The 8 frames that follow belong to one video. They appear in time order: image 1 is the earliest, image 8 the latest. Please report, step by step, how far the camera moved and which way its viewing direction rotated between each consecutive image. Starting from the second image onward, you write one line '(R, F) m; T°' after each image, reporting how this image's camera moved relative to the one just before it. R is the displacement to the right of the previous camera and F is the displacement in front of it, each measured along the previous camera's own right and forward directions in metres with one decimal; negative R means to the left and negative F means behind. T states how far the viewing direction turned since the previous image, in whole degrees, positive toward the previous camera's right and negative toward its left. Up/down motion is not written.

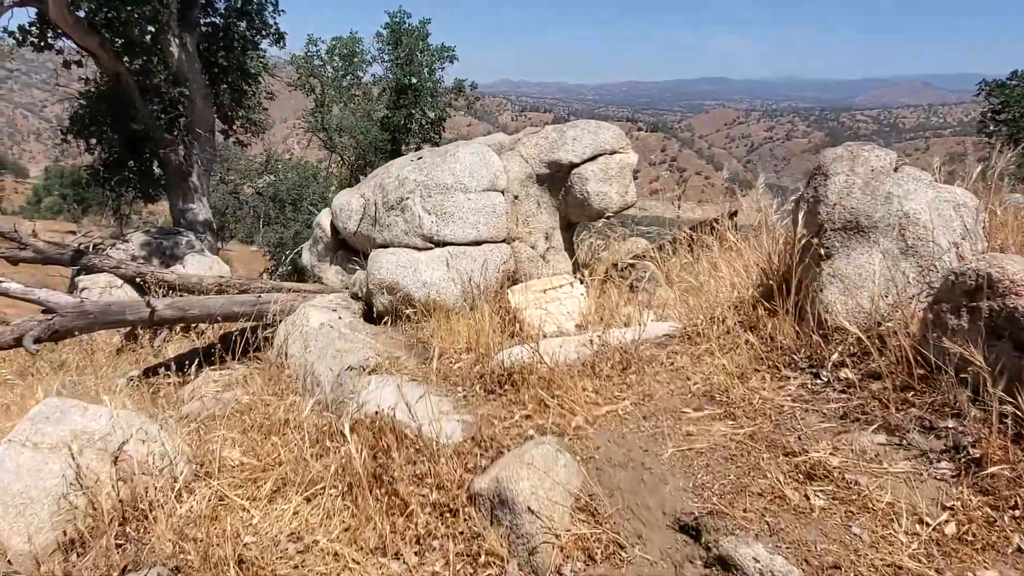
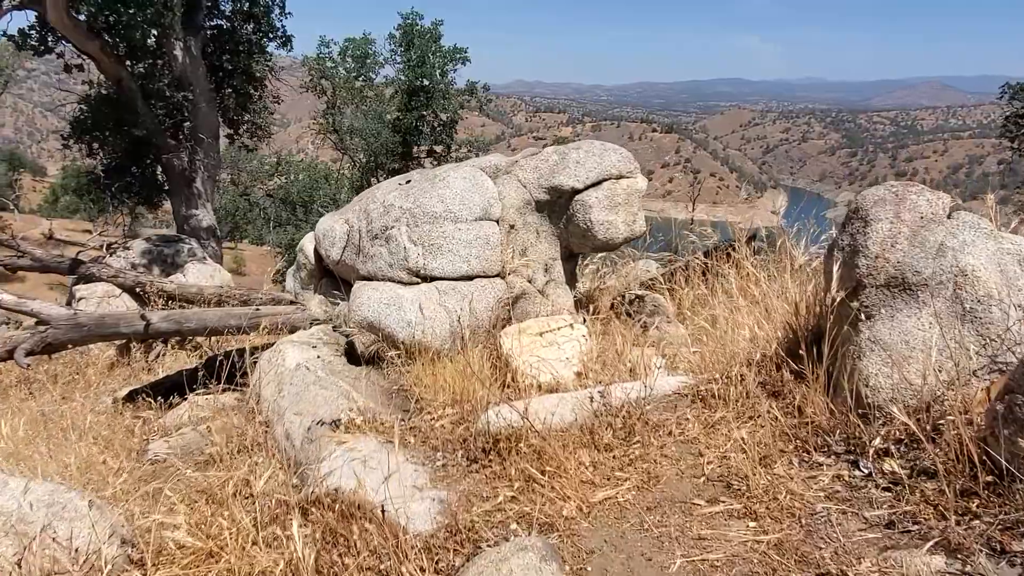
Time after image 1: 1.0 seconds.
(+0.1, +0.4) m; -1°
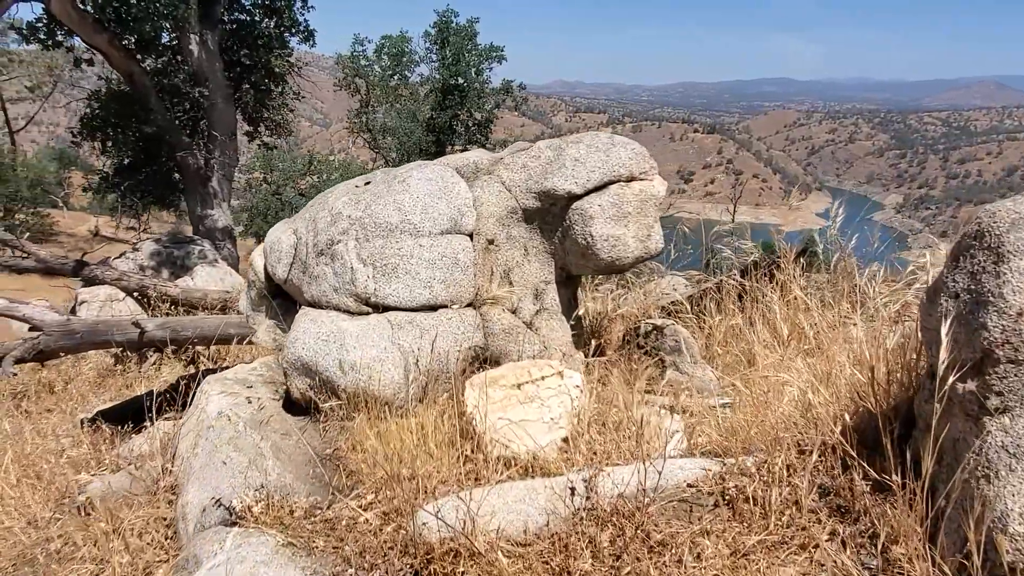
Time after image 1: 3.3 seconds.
(+0.3, +1.0) m; -3°
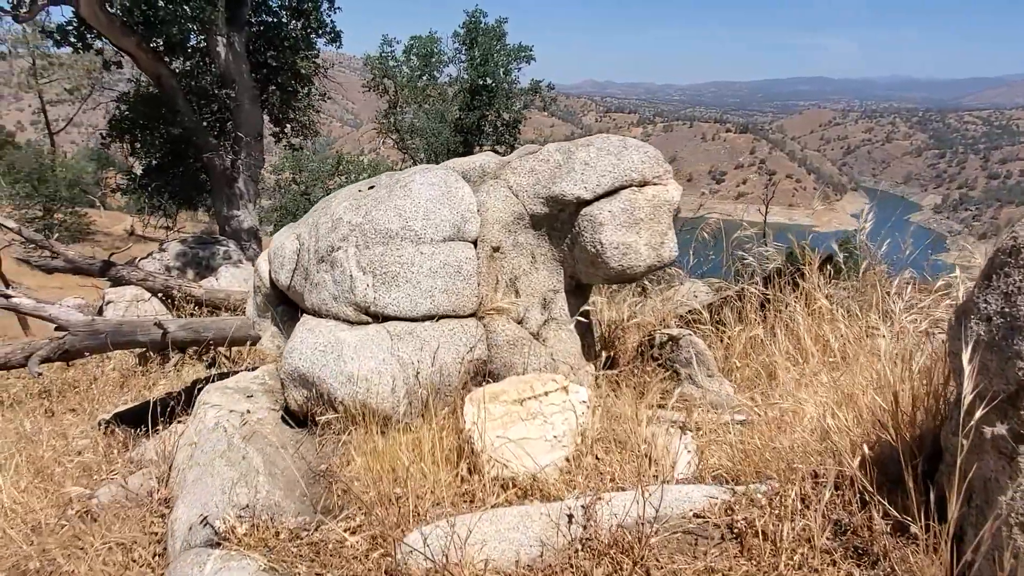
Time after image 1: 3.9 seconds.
(+0.1, +0.1) m; -2°
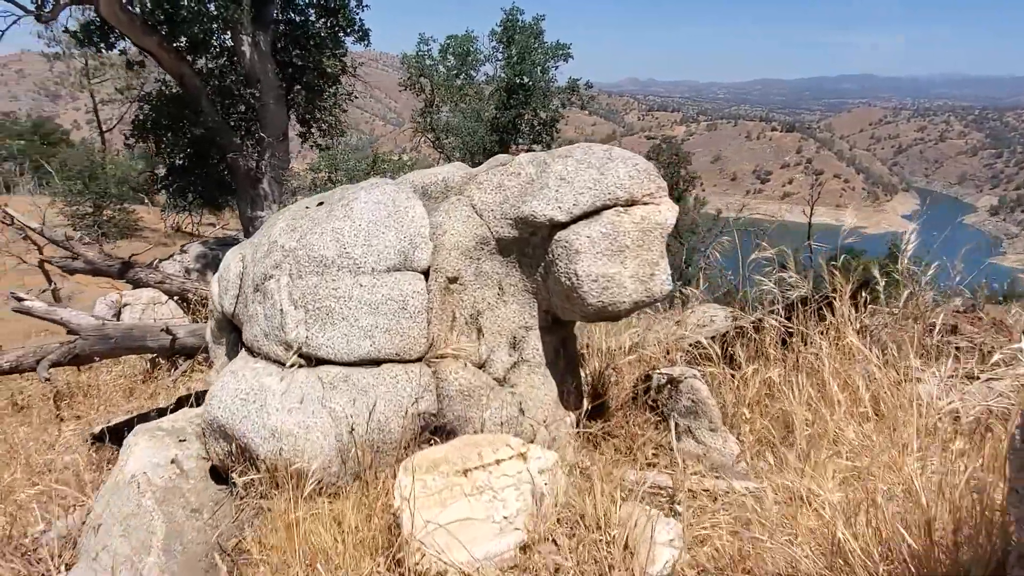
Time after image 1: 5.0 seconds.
(+0.3, +0.5) m; -3°
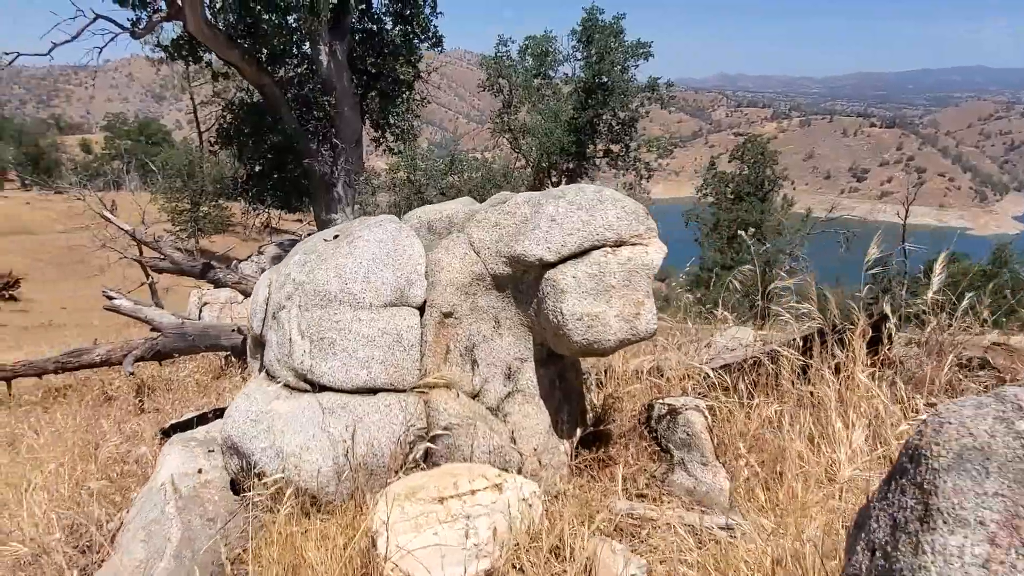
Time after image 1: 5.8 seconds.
(+0.3, -0.1) m; -6°
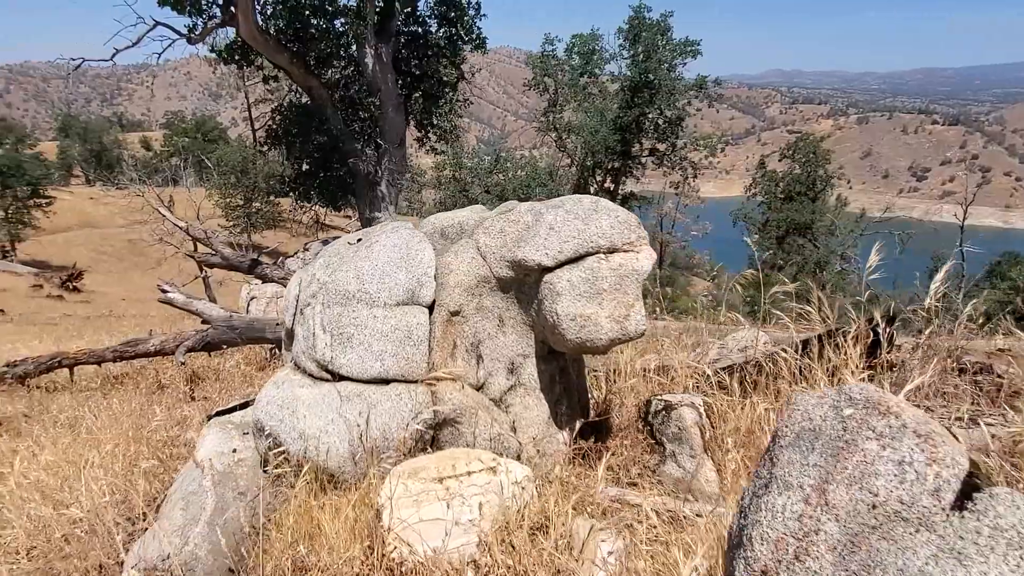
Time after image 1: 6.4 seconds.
(+0.2, -0.3) m; -4°
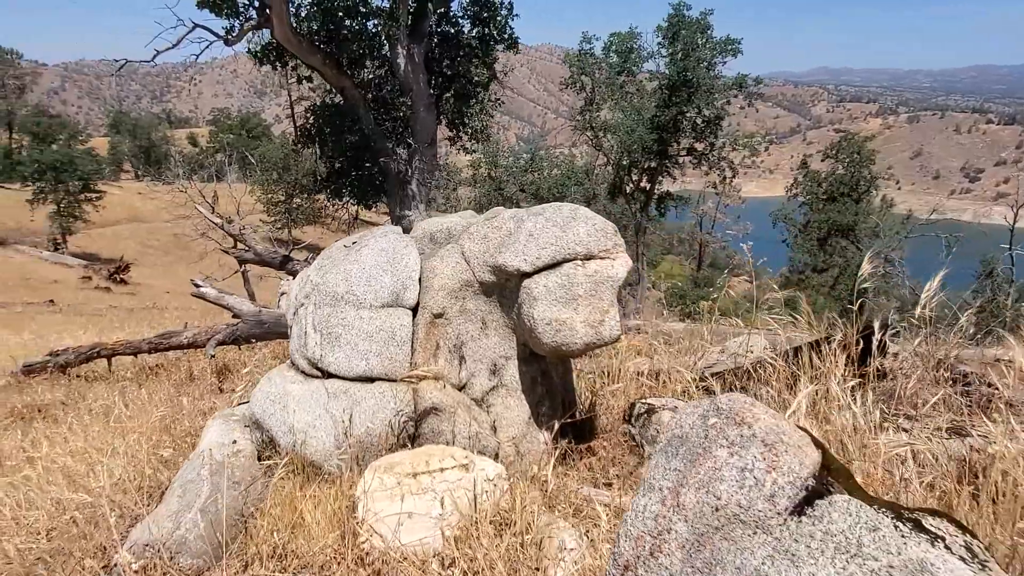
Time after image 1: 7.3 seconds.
(+0.3, -0.1) m; -3°
